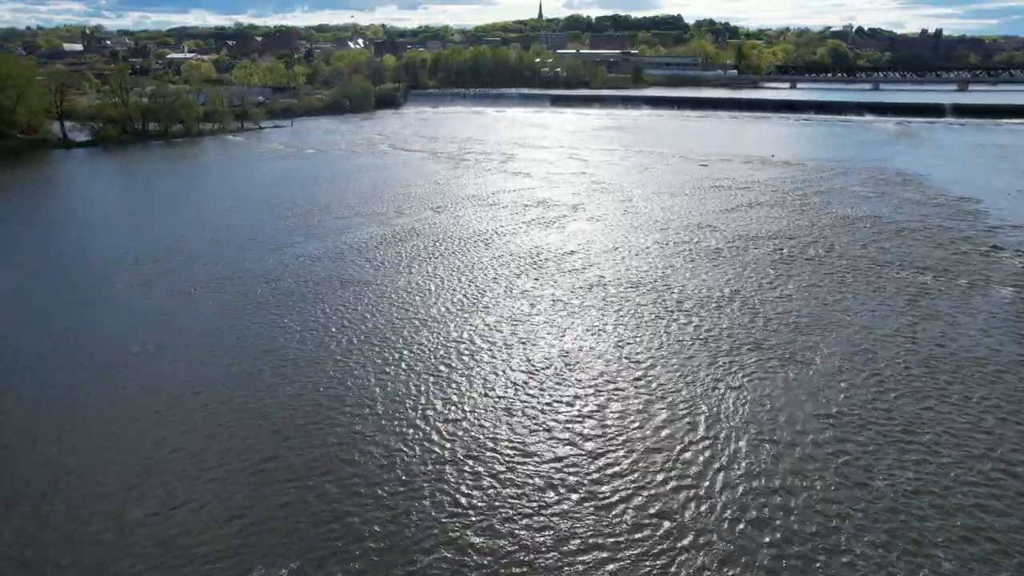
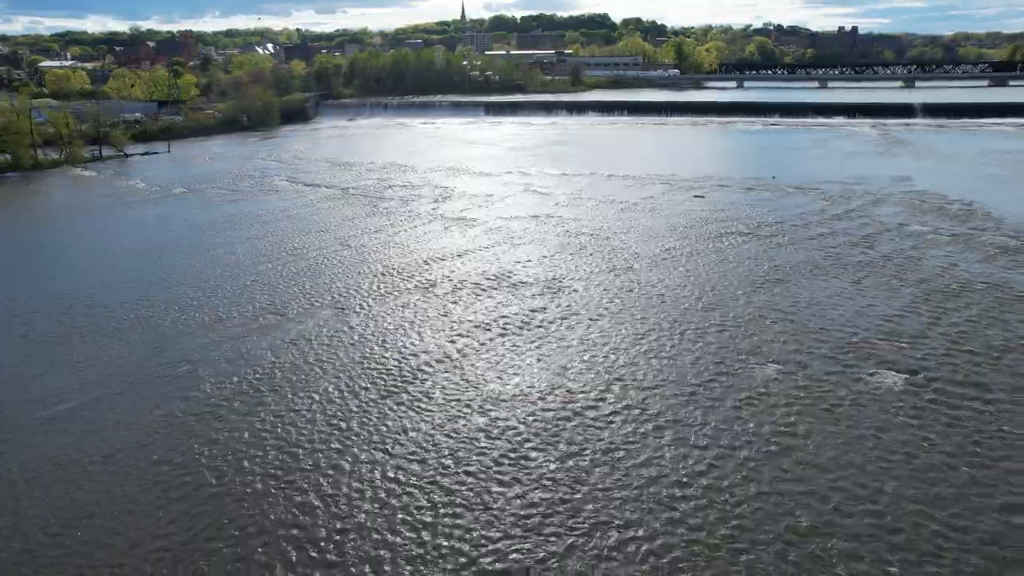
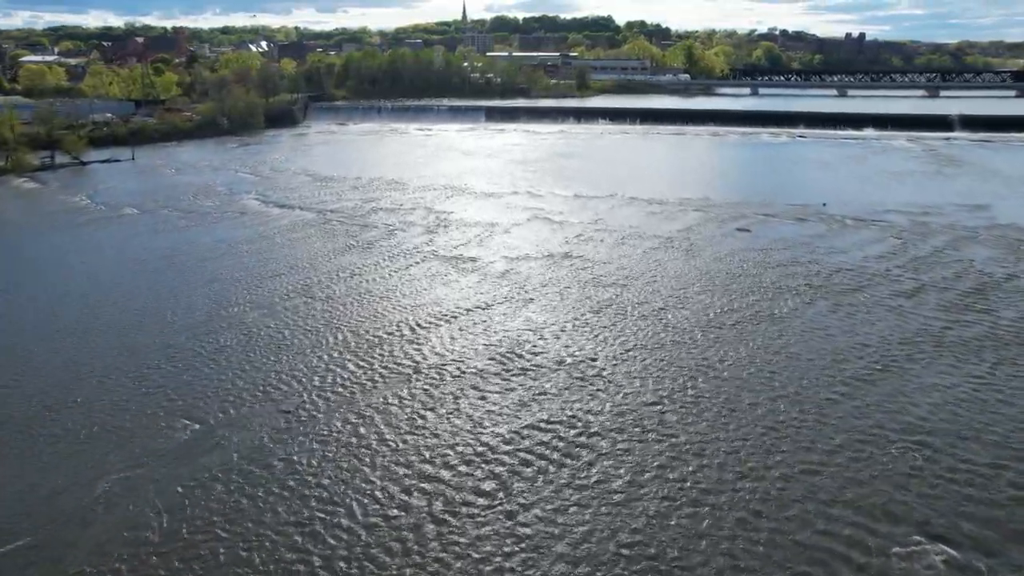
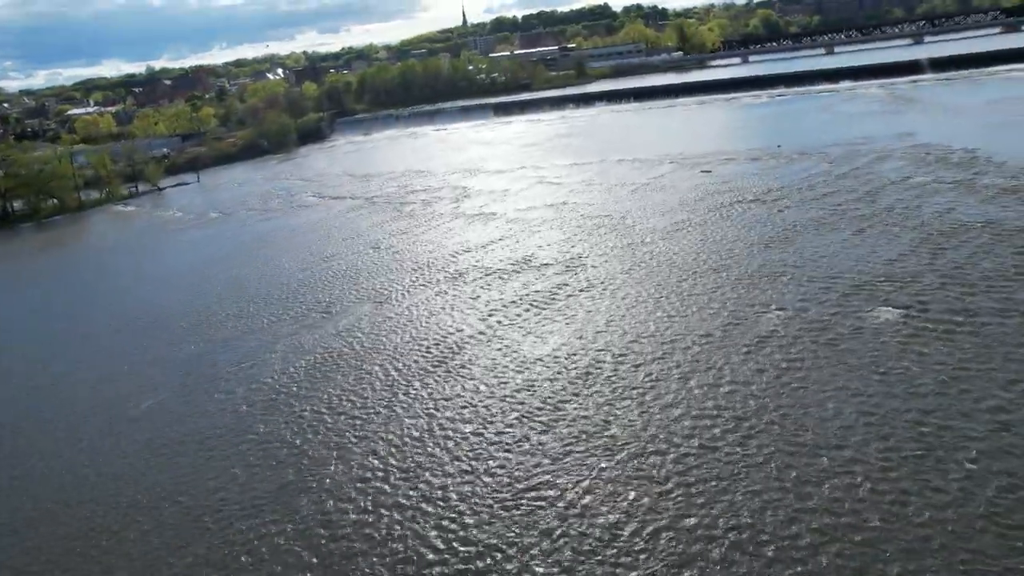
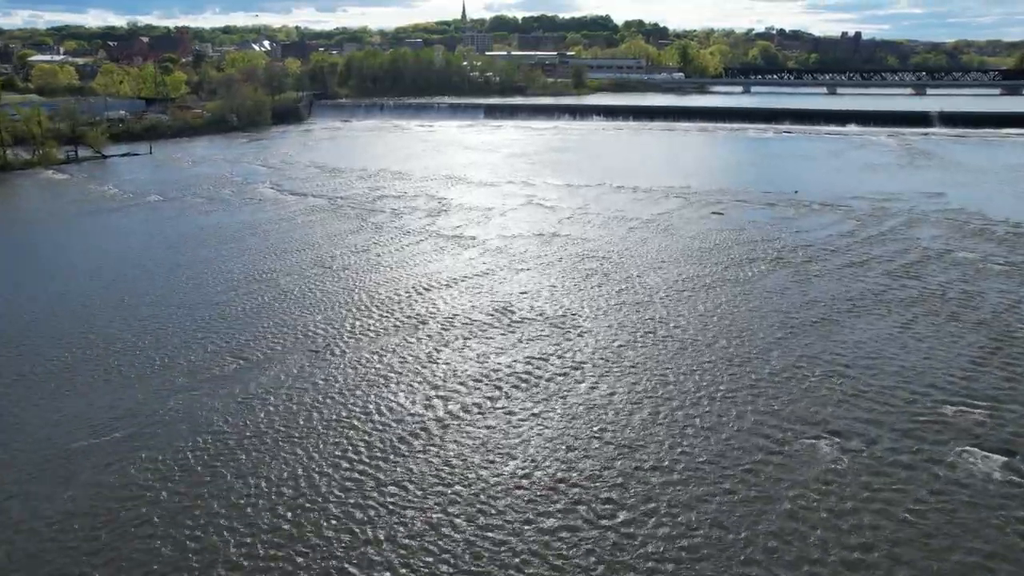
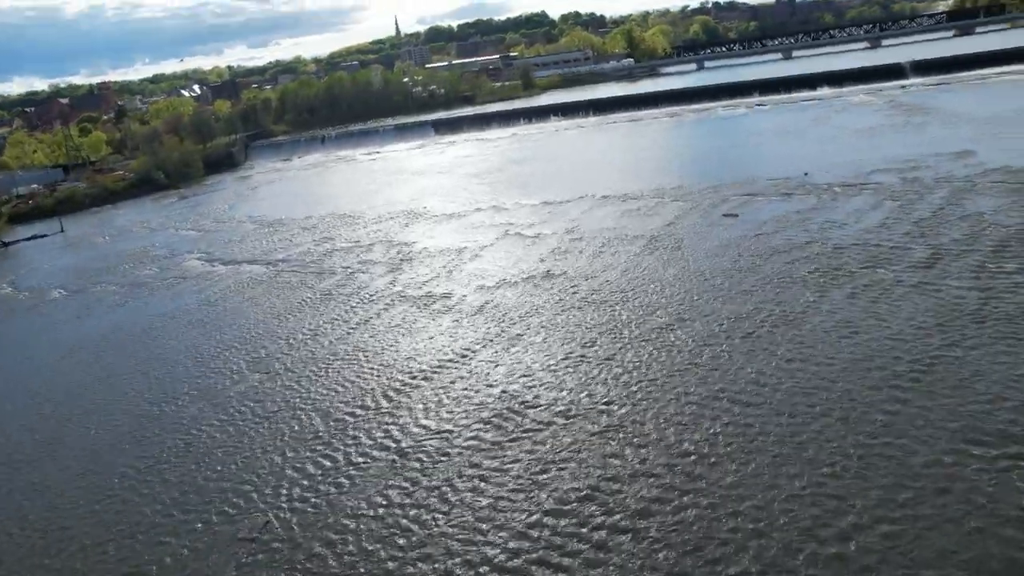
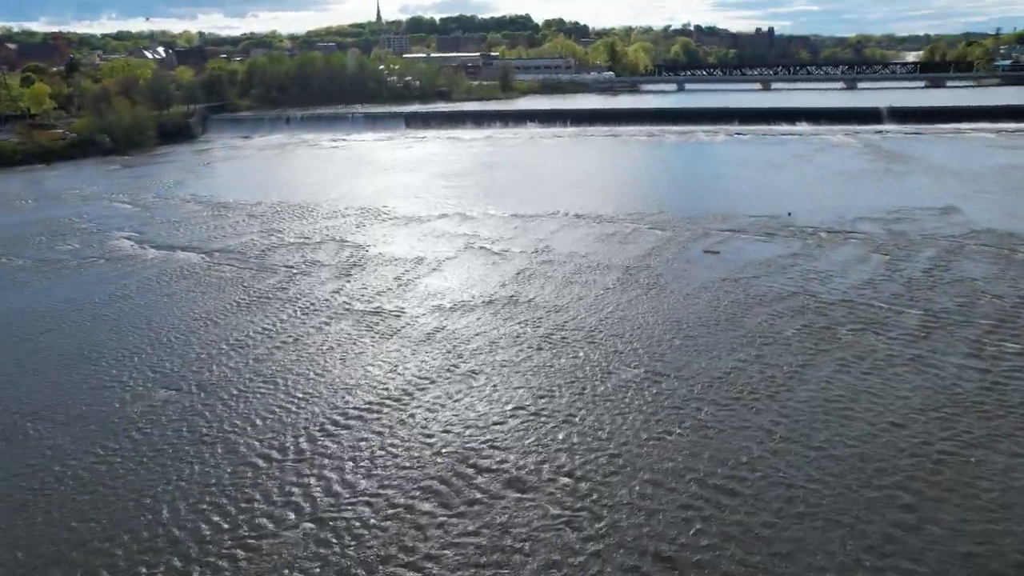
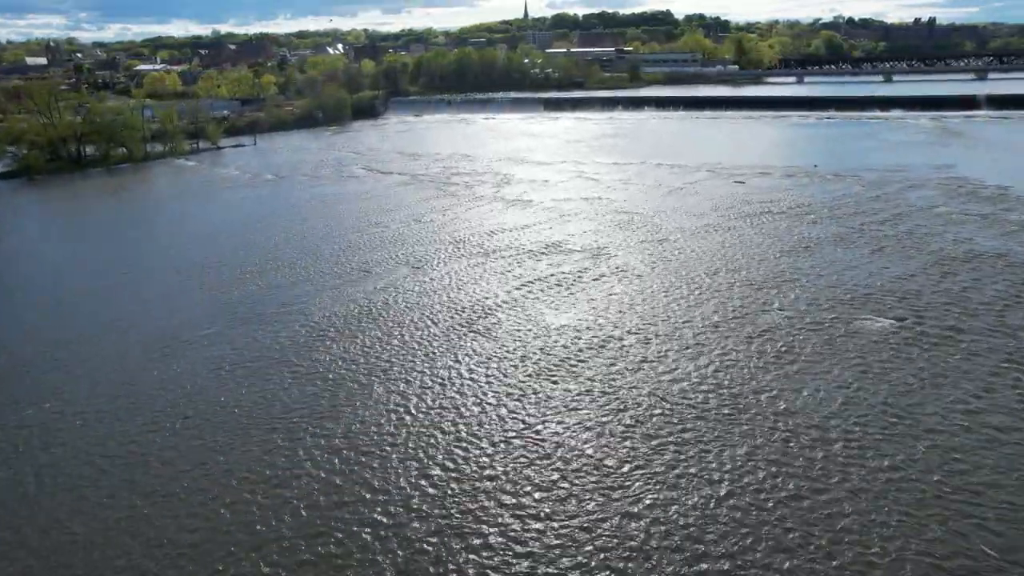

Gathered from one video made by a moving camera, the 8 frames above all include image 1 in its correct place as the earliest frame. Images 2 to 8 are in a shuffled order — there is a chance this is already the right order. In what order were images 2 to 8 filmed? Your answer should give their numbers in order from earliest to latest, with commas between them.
8, 4, 2, 5, 3, 6, 7
